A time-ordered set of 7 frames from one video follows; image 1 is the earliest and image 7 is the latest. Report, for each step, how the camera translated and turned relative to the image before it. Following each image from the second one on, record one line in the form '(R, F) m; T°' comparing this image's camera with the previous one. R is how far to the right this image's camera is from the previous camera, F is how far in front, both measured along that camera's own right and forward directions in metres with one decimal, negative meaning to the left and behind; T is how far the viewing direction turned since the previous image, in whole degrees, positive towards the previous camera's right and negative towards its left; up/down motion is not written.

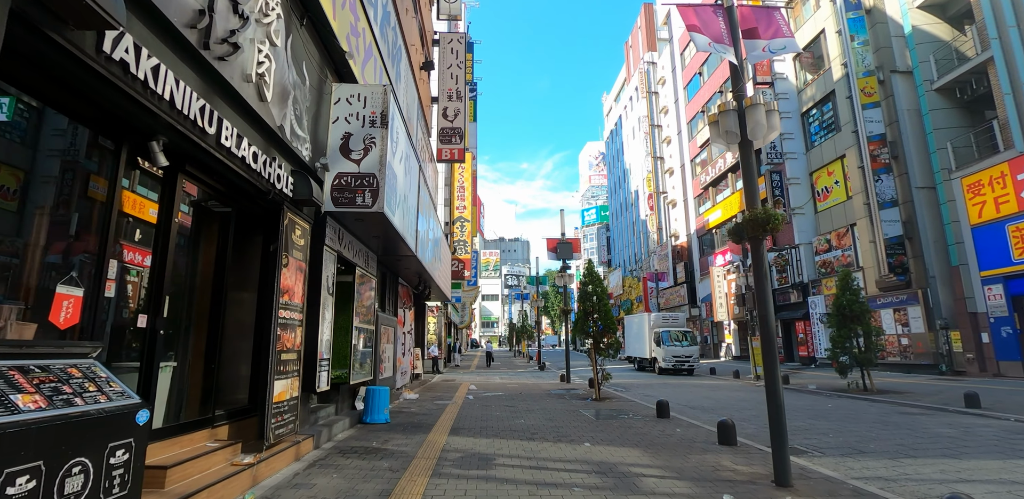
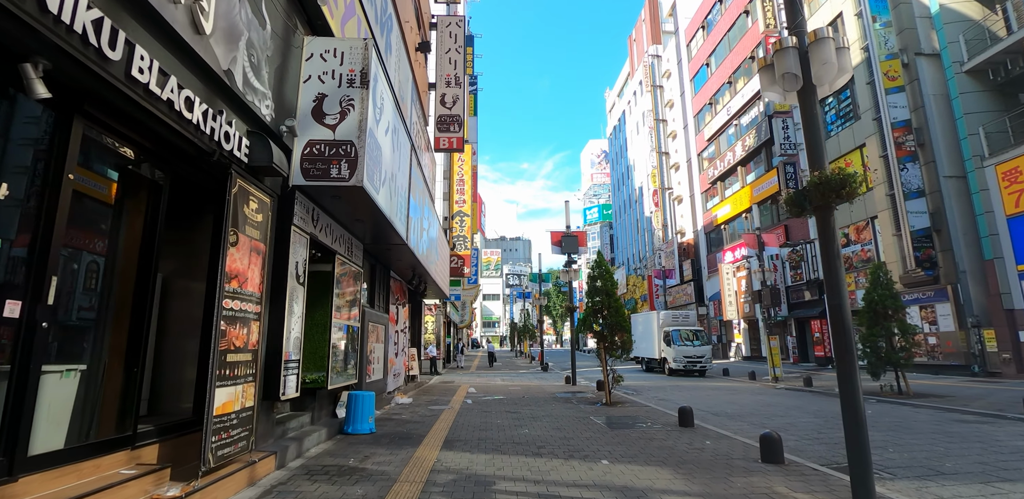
(0.0, +1.1) m; 0°
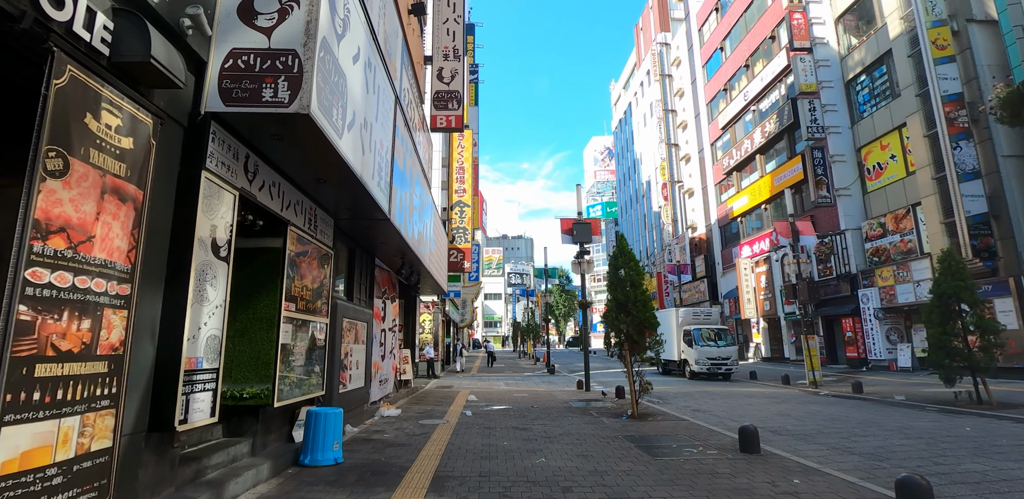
(-0.1, +2.0) m; 0°
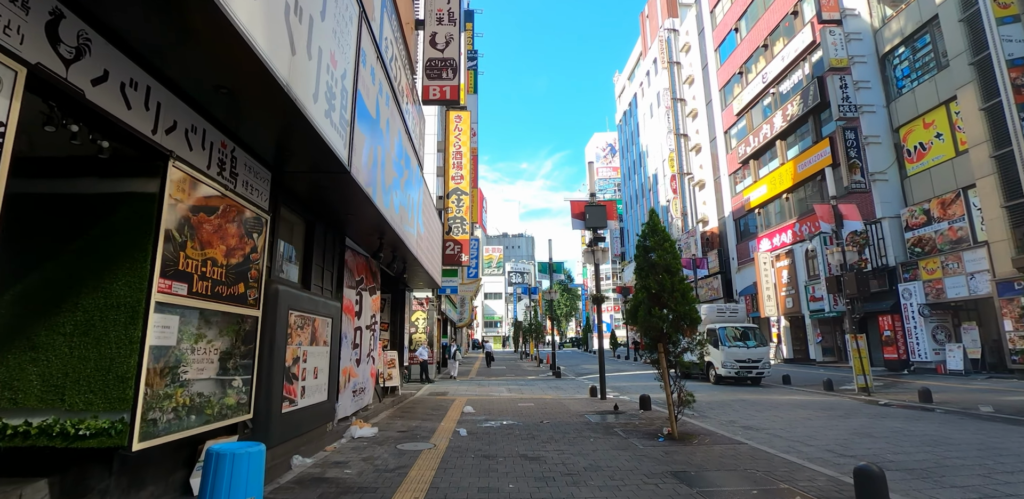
(-0.1, +2.1) m; 0°
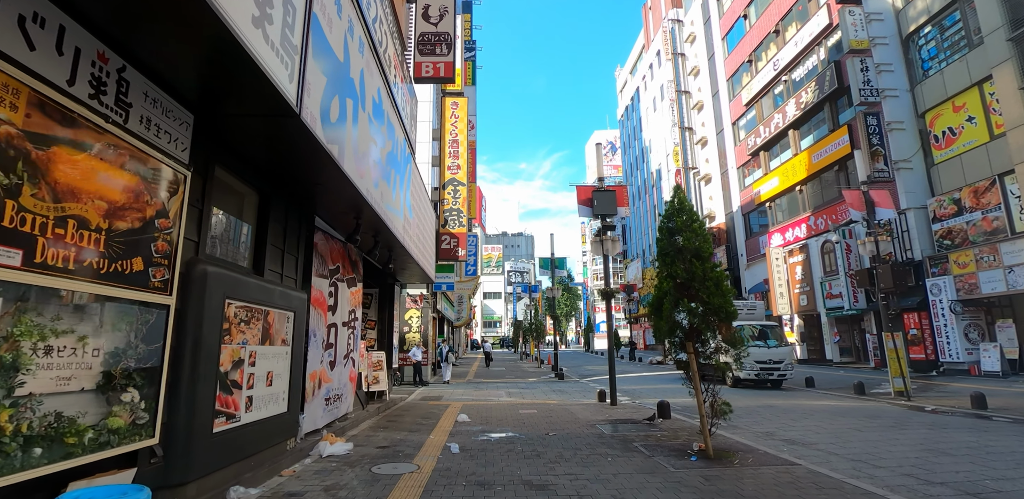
(0.0, +1.3) m; 0°
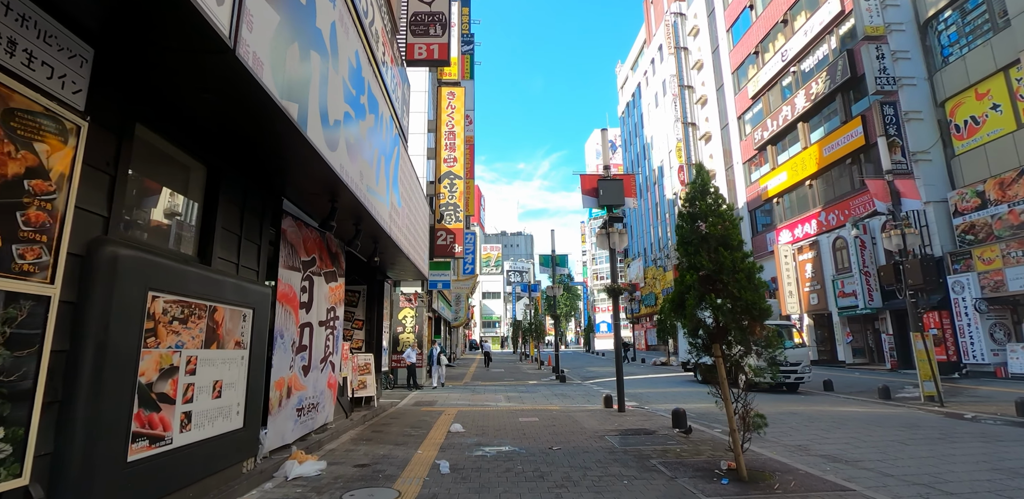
(0.0, +0.9) m; 0°
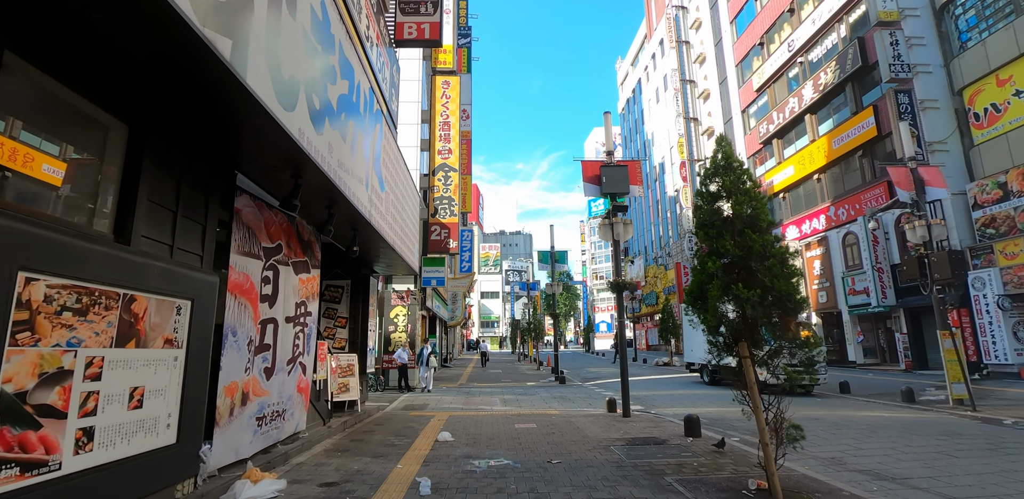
(+0.1, +0.9) m; 0°
